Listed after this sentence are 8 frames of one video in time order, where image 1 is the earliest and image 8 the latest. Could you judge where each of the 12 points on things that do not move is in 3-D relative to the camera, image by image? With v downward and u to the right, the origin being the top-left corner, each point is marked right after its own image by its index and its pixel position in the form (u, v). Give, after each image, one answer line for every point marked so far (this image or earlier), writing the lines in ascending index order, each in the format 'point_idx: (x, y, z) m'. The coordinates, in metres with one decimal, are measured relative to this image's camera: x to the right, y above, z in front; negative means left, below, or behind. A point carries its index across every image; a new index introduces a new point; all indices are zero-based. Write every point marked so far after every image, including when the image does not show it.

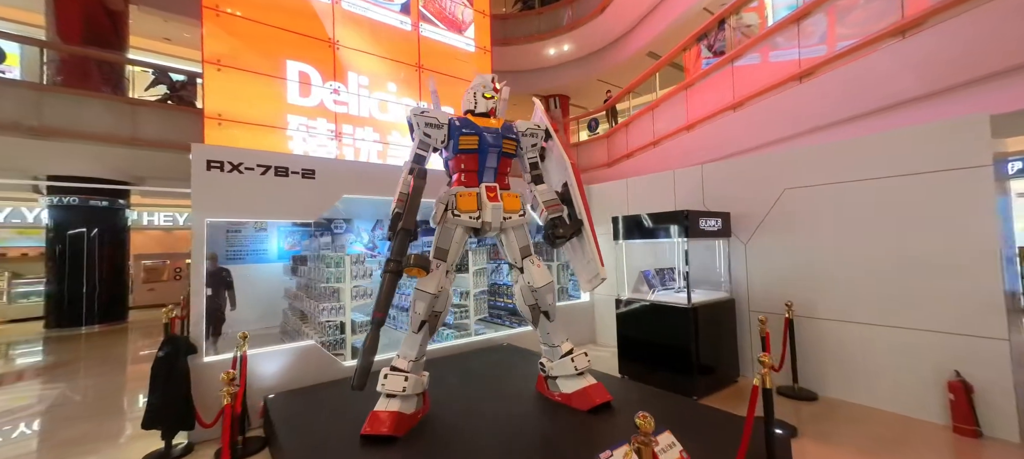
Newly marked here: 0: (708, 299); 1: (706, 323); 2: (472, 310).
0: (+1.7, -0.6, +3.3) m
1: (+1.6, -0.8, +3.1) m
2: (-0.5, -1.0, +4.5) m
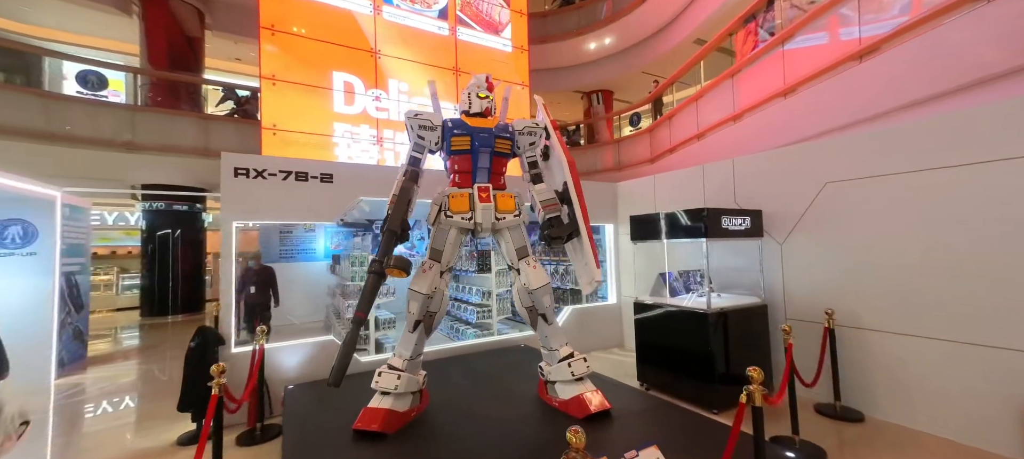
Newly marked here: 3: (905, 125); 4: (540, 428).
0: (+1.7, -0.6, +3.0) m
1: (+1.6, -0.8, +2.9) m
2: (-0.2, -1.0, +4.6) m
3: (+2.4, +0.7, +2.3) m
4: (+0.2, -1.1, +2.1) m
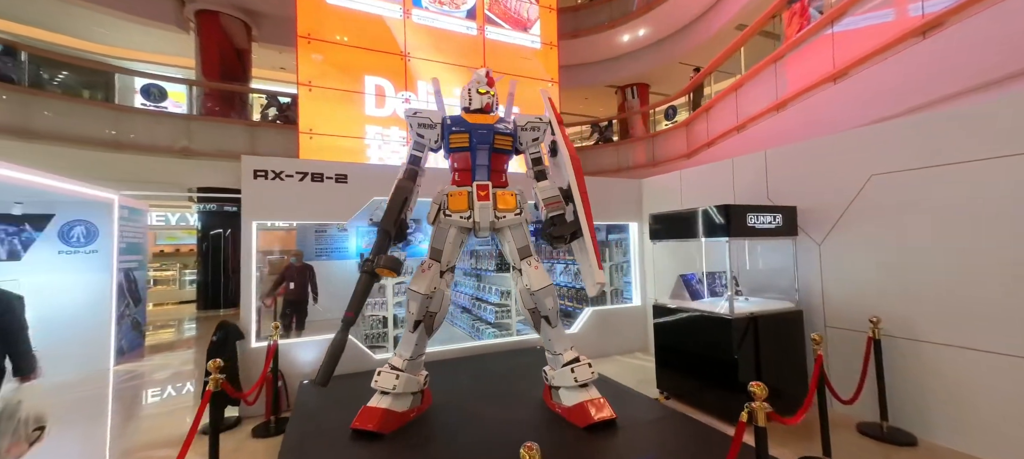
0: (+1.8, -0.6, +2.8) m
1: (+1.7, -0.8, +2.6) m
2: (0.0, -1.0, +4.5) m
3: (+2.4, +0.7, +2.0) m
4: (+0.1, -1.1, +2.0) m
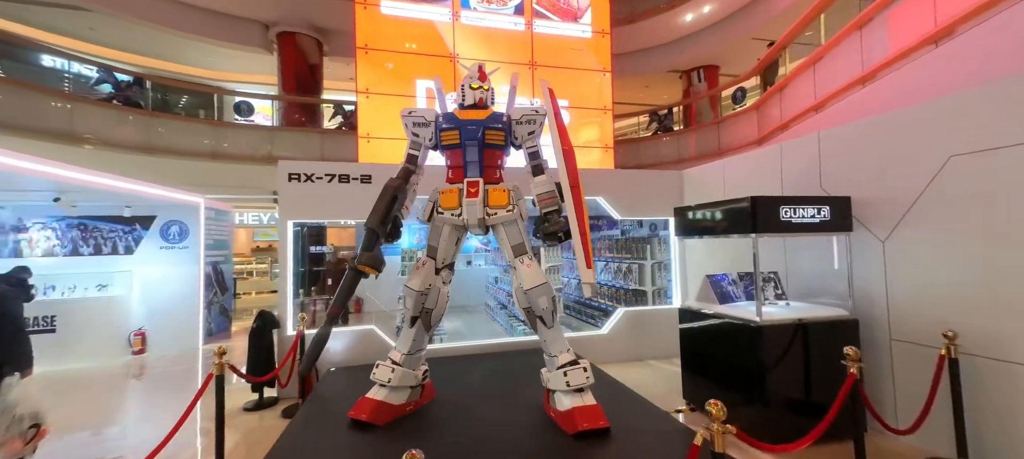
0: (+1.9, -0.6, +2.4) m
1: (+1.7, -0.7, +2.3) m
2: (+0.3, -0.9, +4.4) m
3: (+2.3, +0.7, +1.5) m
4: (+0.1, -1.1, +2.0) m
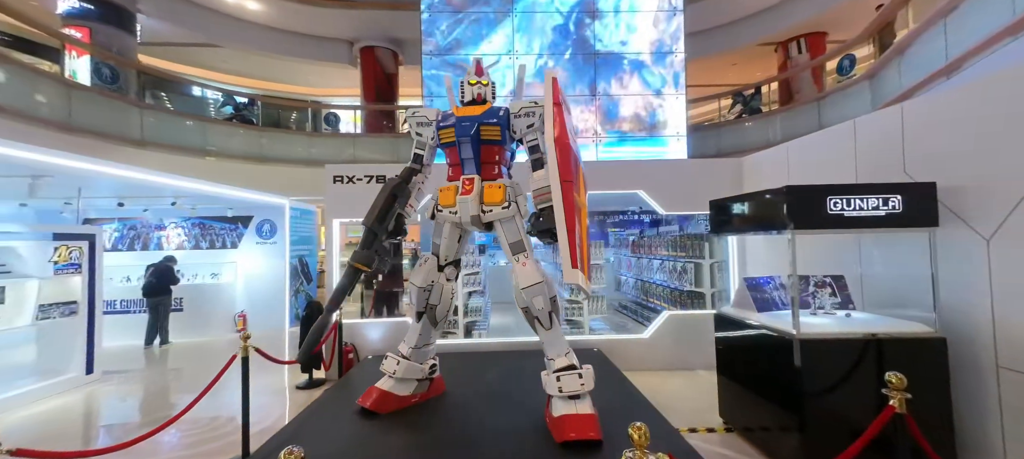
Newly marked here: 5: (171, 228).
0: (+1.9, -0.5, +2.0) m
1: (+1.7, -0.7, +1.9) m
2: (+0.8, -0.9, +4.2) m
3: (+2.1, +0.7, +1.0) m
4: (0.0, -1.1, +1.9) m
5: (-5.1, 0.0, +5.7) m
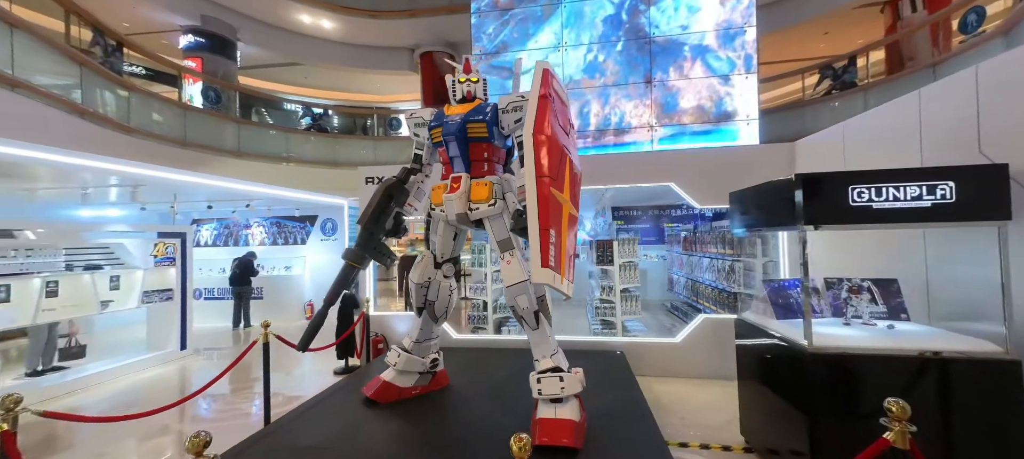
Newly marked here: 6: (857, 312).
0: (+1.7, -0.5, +1.6) m
1: (+1.5, -0.7, +1.6) m
2: (+1.1, -0.8, +4.0) m
3: (+1.8, +0.7, +0.6) m
4: (-0.1, -1.1, +1.9) m
5: (-4.5, 0.0, +6.6) m
6: (+1.7, -0.4, +1.9) m
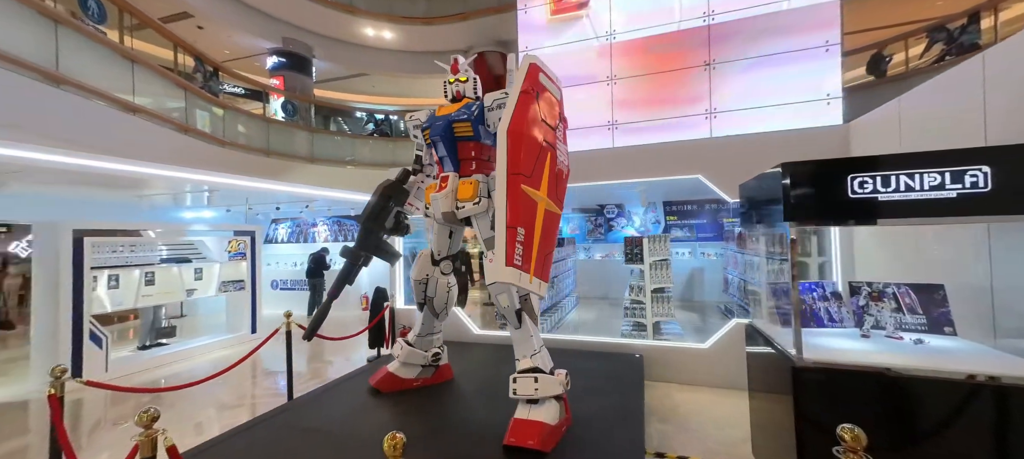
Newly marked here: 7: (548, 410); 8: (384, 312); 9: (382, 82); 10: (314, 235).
0: (+1.5, -0.5, +1.3) m
1: (+1.4, -0.7, +1.3) m
2: (+1.4, -0.8, +3.8) m
3: (+1.4, +0.7, +0.3) m
4: (-0.2, -1.1, +1.9) m
5: (-3.7, +0.1, +7.3) m
6: (+1.6, -0.4, +1.6) m
7: (+0.2, -0.9, +1.8) m
8: (-1.2, -0.8, +3.6) m
9: (-4.6, +5.1, +13.1) m
10: (-3.9, -0.1, +7.3) m
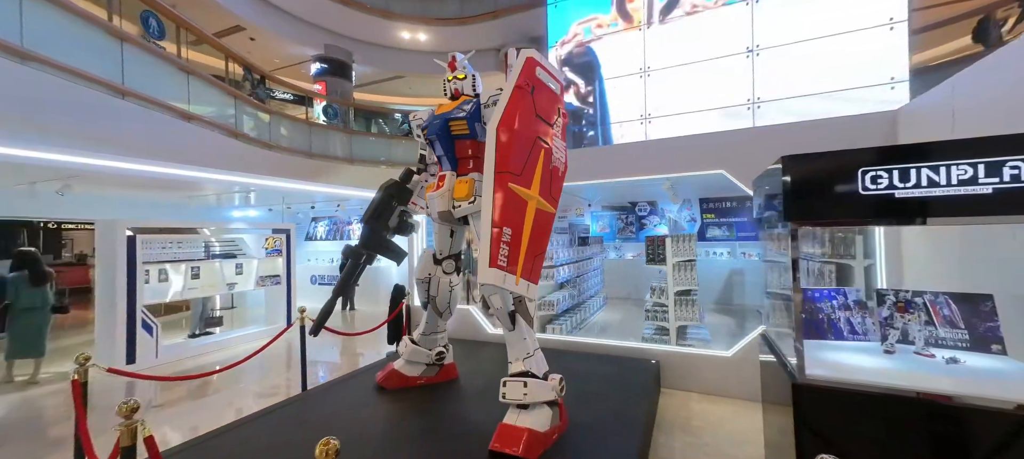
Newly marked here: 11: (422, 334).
0: (+1.4, -0.5, +1.1) m
1: (+1.2, -0.7, +1.1) m
2: (+1.5, -0.8, +3.6) m
3: (+1.2, +0.7, +0.1) m
4: (-0.2, -1.1, +1.9) m
5: (-3.2, +0.1, +7.6) m
6: (+1.5, -0.4, +1.4) m
7: (+0.1, -0.9, +1.8) m
8: (-1.1, -0.8, +3.7) m
9: (-3.5, +5.2, +13.4) m
10: (-3.3, -0.1, +7.6) m
11: (-0.6, -0.7, +2.6) m
